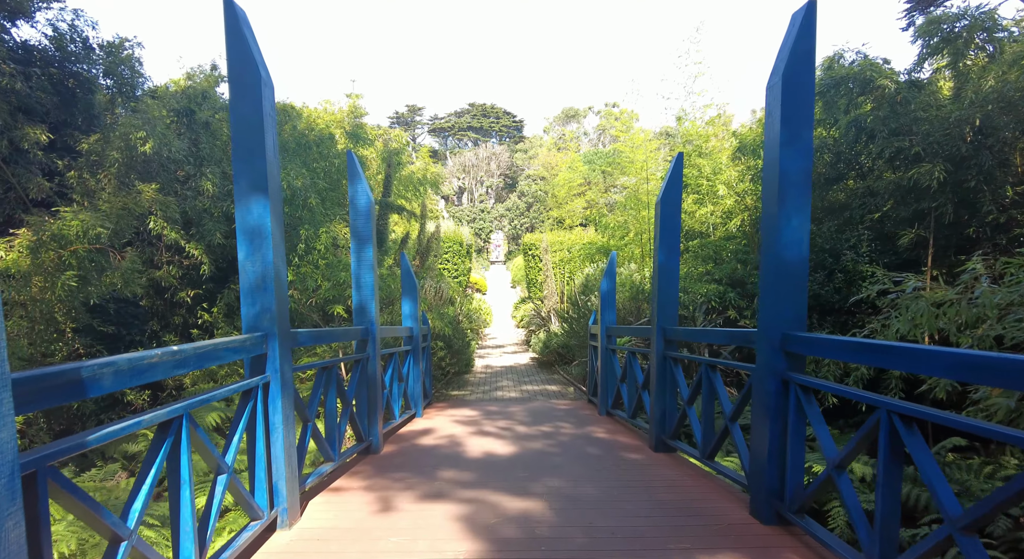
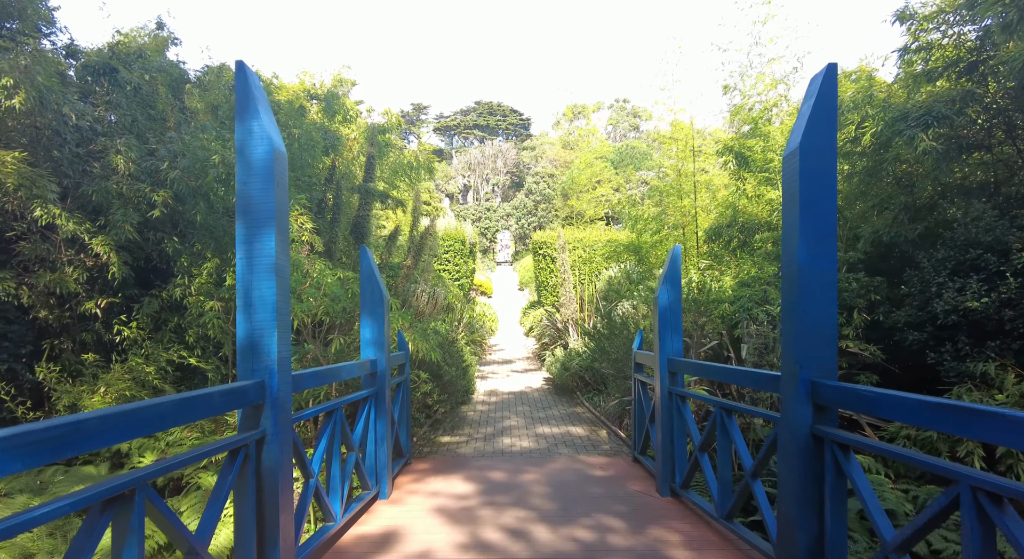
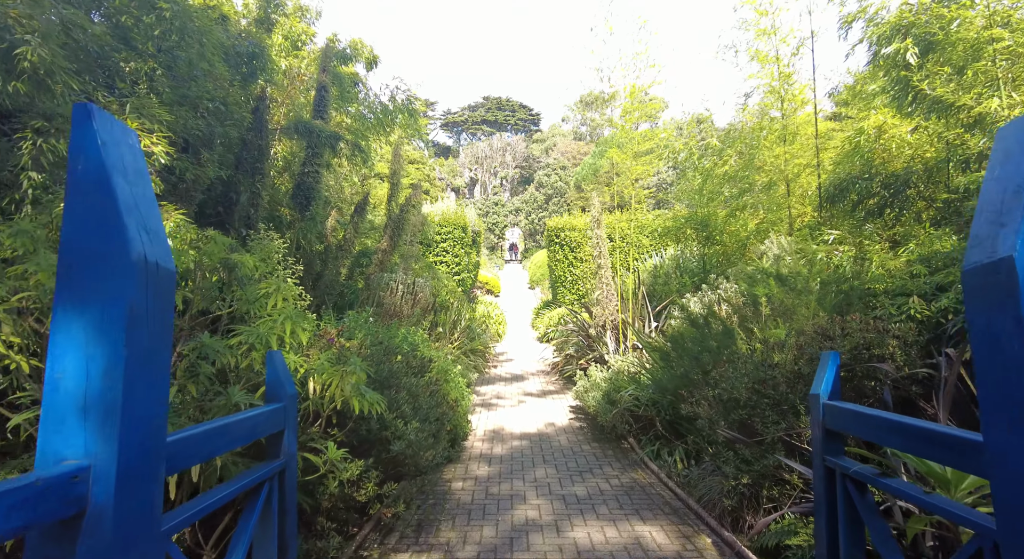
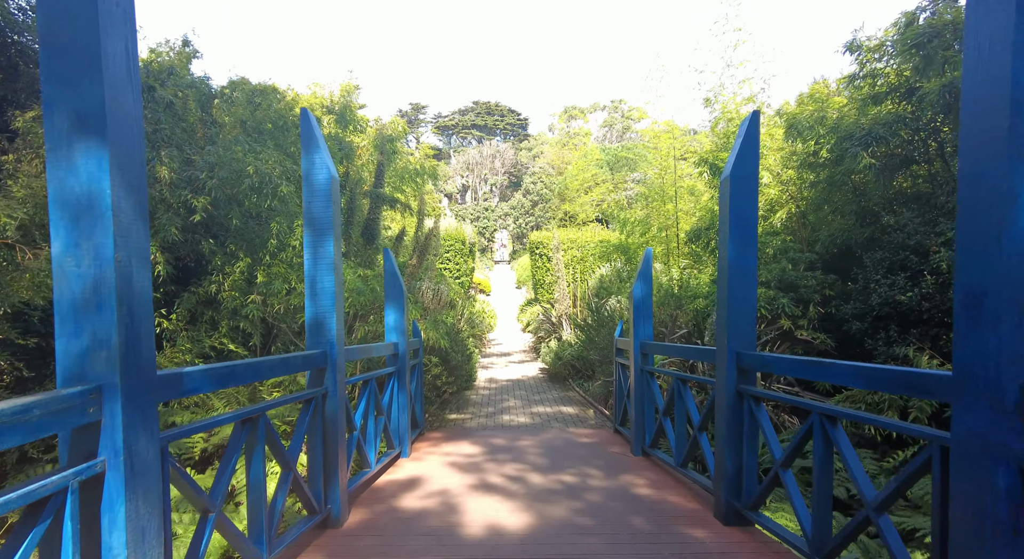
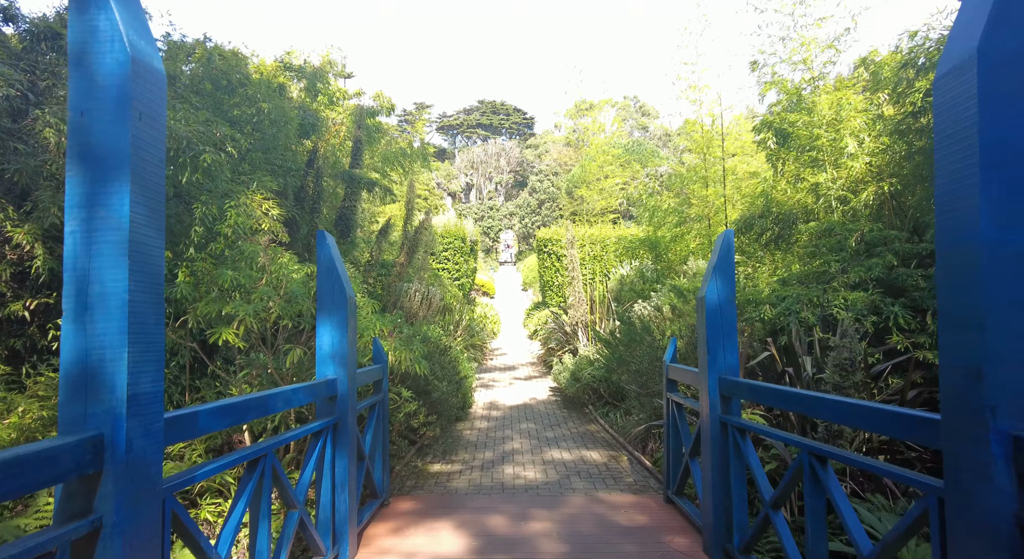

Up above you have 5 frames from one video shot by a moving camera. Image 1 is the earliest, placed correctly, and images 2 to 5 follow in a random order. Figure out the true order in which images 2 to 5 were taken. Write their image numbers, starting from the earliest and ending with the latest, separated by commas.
4, 2, 5, 3
